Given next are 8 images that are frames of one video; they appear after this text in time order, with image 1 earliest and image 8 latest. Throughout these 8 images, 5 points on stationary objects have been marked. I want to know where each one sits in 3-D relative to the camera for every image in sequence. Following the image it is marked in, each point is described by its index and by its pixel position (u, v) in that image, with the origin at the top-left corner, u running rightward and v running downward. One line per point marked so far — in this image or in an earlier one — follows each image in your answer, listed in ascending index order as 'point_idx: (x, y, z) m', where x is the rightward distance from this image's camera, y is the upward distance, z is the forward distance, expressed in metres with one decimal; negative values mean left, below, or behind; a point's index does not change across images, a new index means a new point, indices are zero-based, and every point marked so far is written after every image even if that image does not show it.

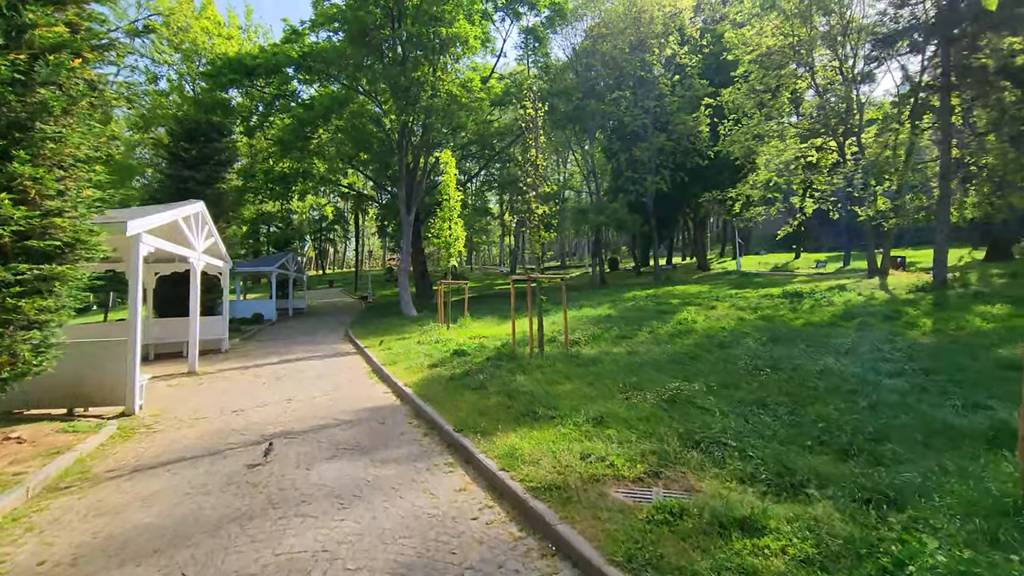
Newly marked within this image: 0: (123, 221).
0: (-5.9, +1.0, +8.0) m
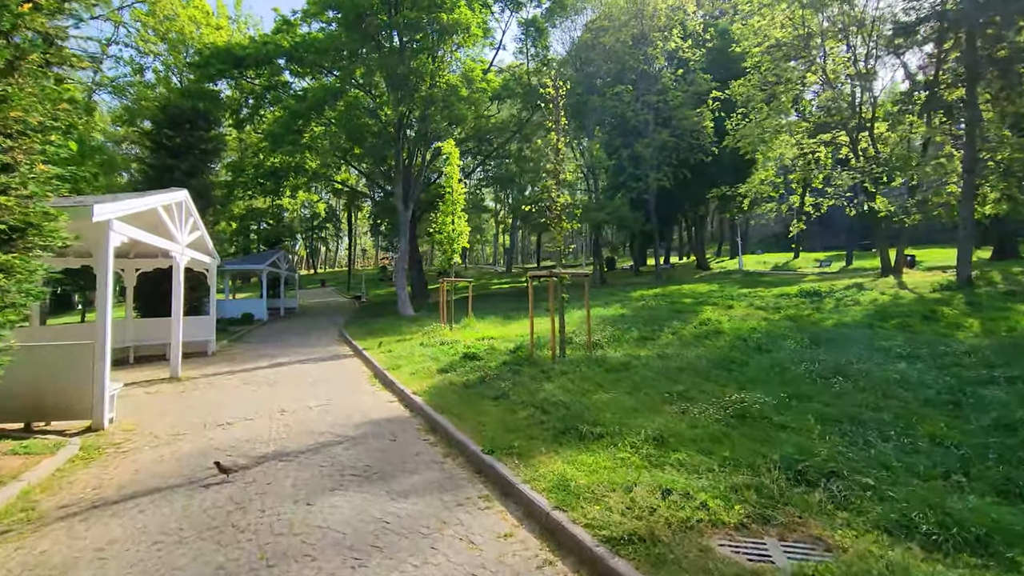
0: (-5.5, +1.1, +6.8) m
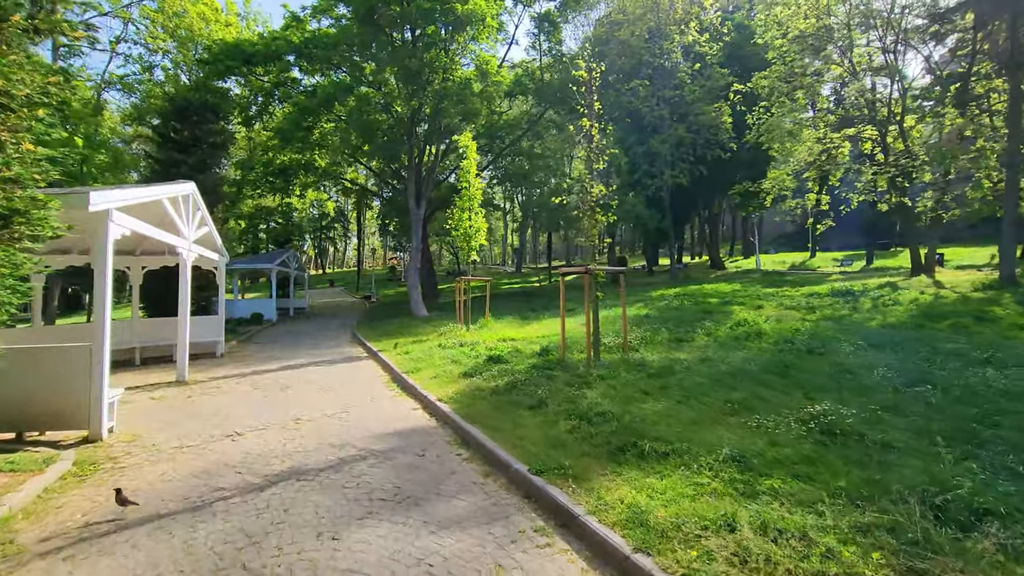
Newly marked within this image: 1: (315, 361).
0: (-5.0, +1.1, +6.2) m
1: (-5.1, -1.9, +13.7) m
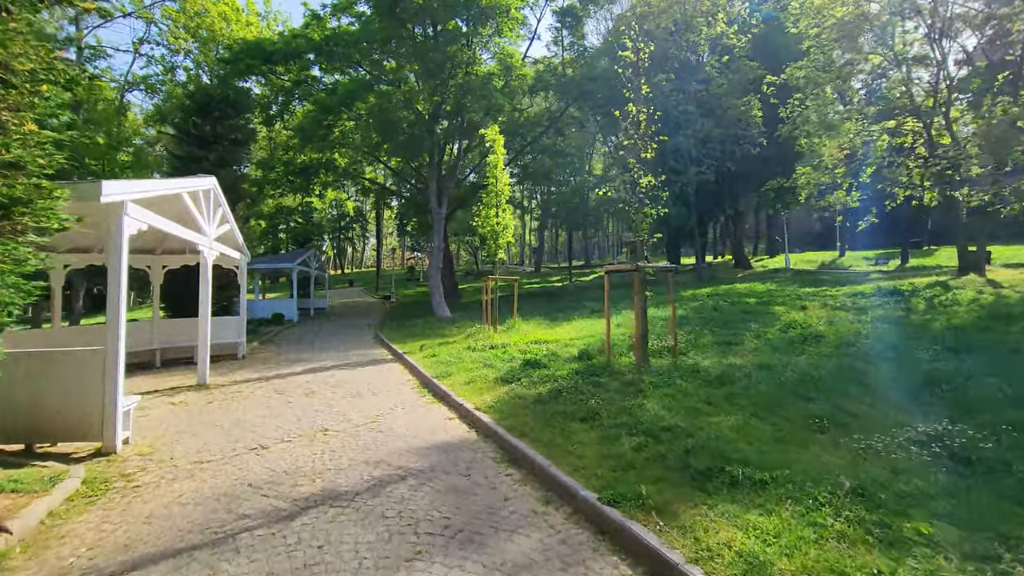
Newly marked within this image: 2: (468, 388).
0: (-4.4, +1.2, +5.6) m
1: (-4.3, -1.9, +13.2) m
2: (-0.7, -1.7, +8.7) m
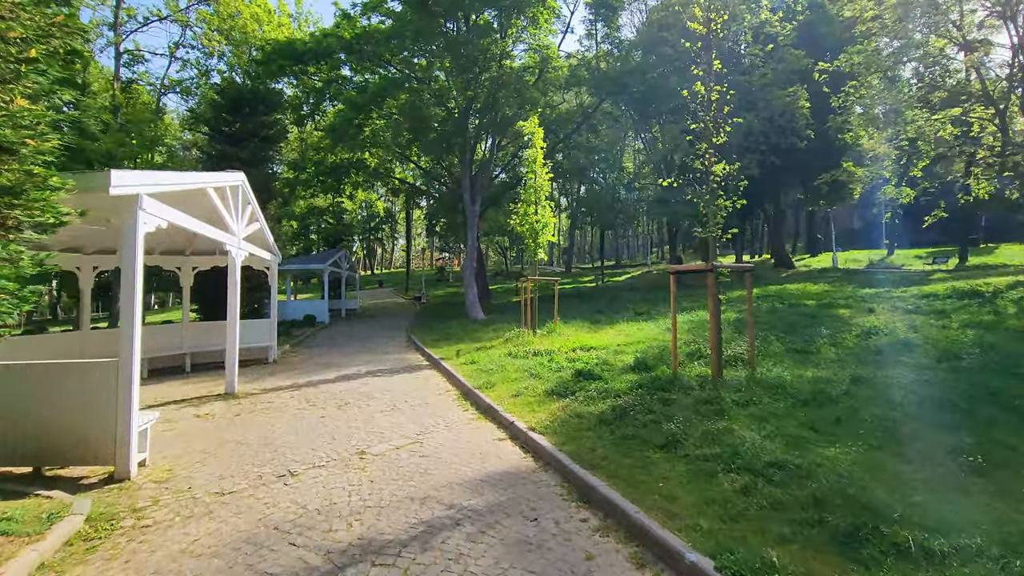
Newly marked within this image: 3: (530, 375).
0: (-3.8, +1.1, +4.9) m
1: (-3.3, -1.9, +12.5) m
2: (+0.1, -1.7, +7.8) m
3: (+0.3, -1.6, +9.5) m
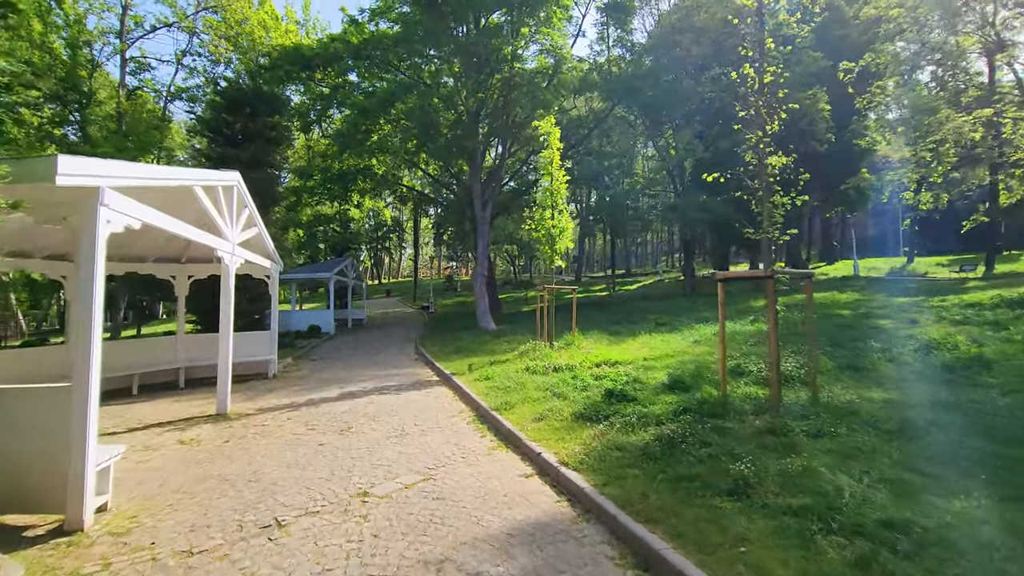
0: (-3.5, +1.0, +4.1) m
1: (-2.9, -2.2, +11.6) m
2: (+0.4, -1.8, +6.9) m
3: (+0.7, -1.7, +8.5) m
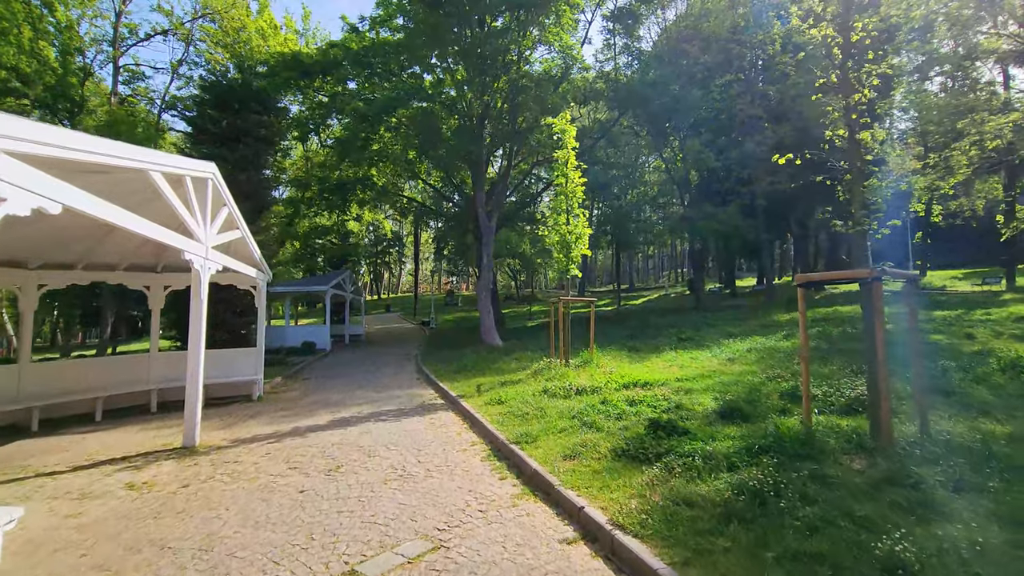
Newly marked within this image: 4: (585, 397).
0: (-3.2, +1.0, +2.8) m
1: (-2.6, -2.4, +10.2) m
2: (+0.7, -1.9, +5.5) m
3: (+1.0, -1.8, +7.1) m
4: (+1.2, -1.8, +9.0) m
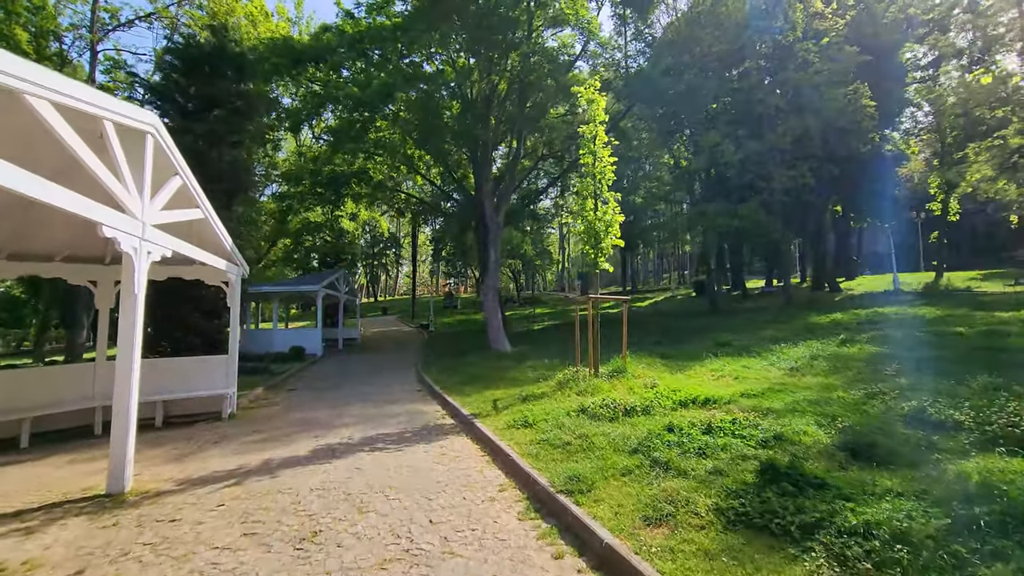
0: (-2.7, +1.2, +0.8) m
1: (-2.2, -2.3, +8.2) m
2: (+1.1, -1.8, +3.5) m
3: (+1.4, -1.7, +5.2) m
4: (+1.7, -1.7, +7.0) m
